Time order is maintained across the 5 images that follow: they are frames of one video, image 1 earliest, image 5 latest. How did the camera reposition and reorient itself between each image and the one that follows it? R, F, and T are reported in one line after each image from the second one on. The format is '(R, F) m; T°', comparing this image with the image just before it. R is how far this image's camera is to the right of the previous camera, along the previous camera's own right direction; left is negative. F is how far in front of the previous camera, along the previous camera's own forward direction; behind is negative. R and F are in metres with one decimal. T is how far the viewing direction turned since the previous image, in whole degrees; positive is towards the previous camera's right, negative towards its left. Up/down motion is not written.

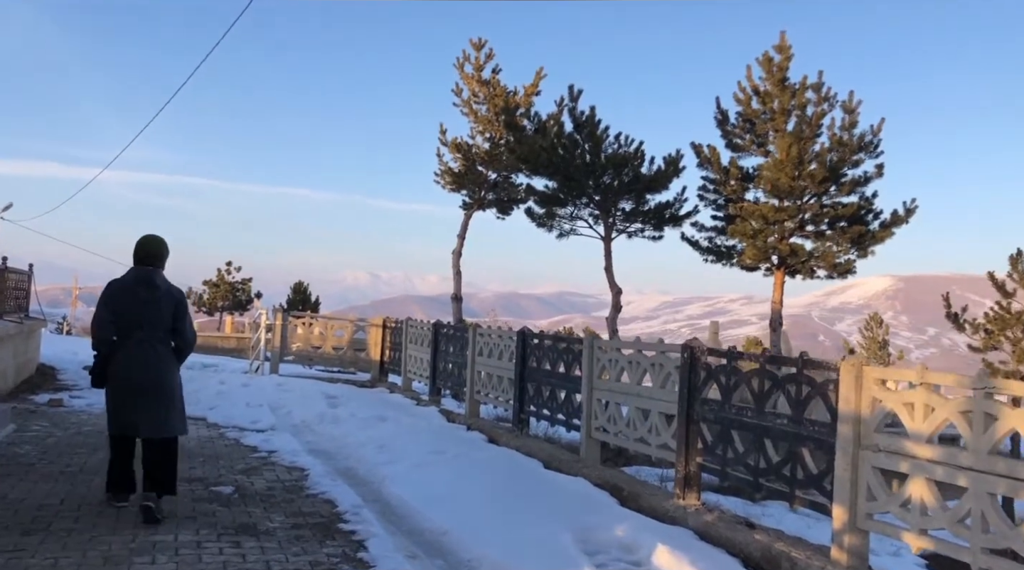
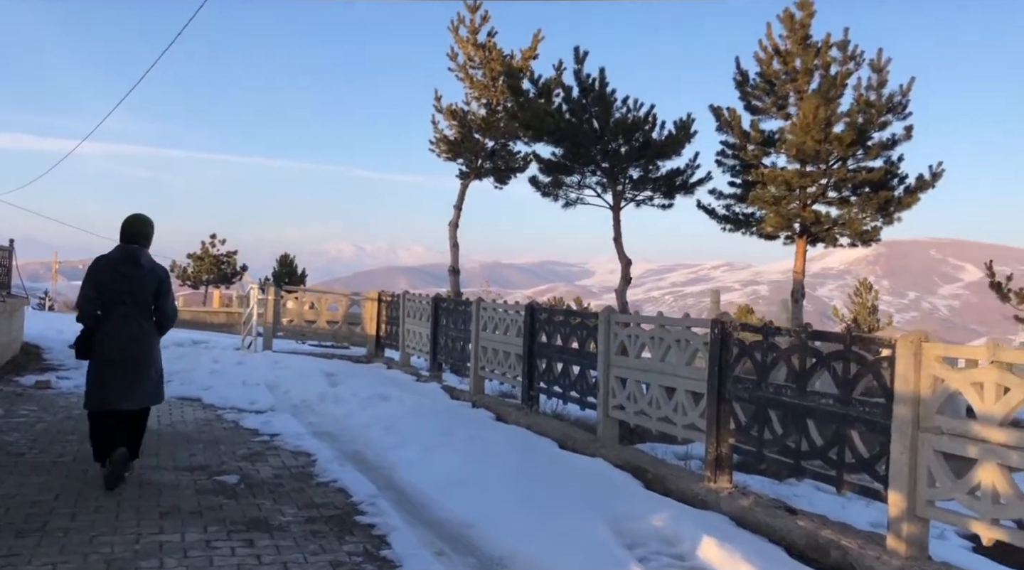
(-0.3, +0.4) m; +1°
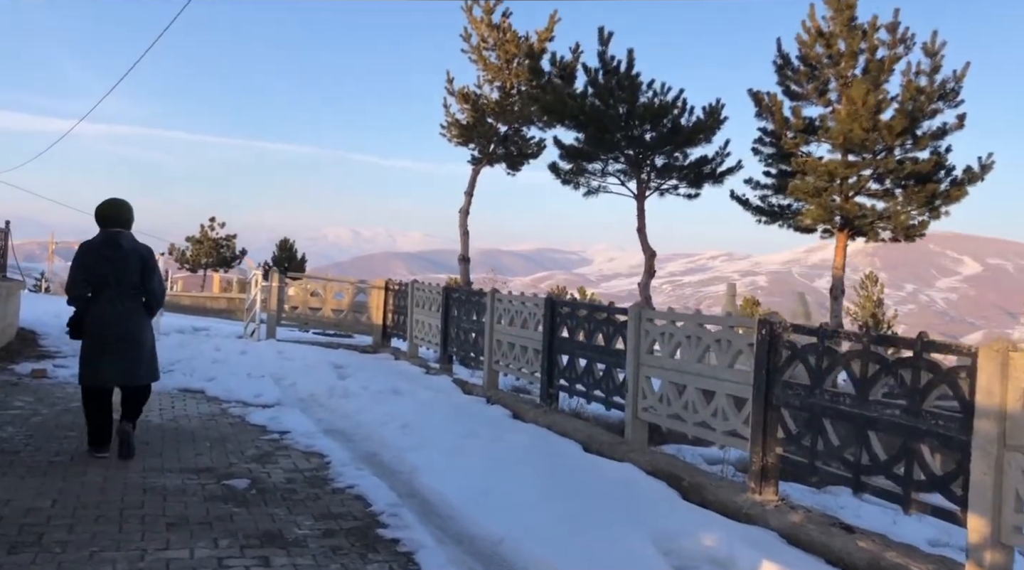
(-0.2, +0.5) m; 0°
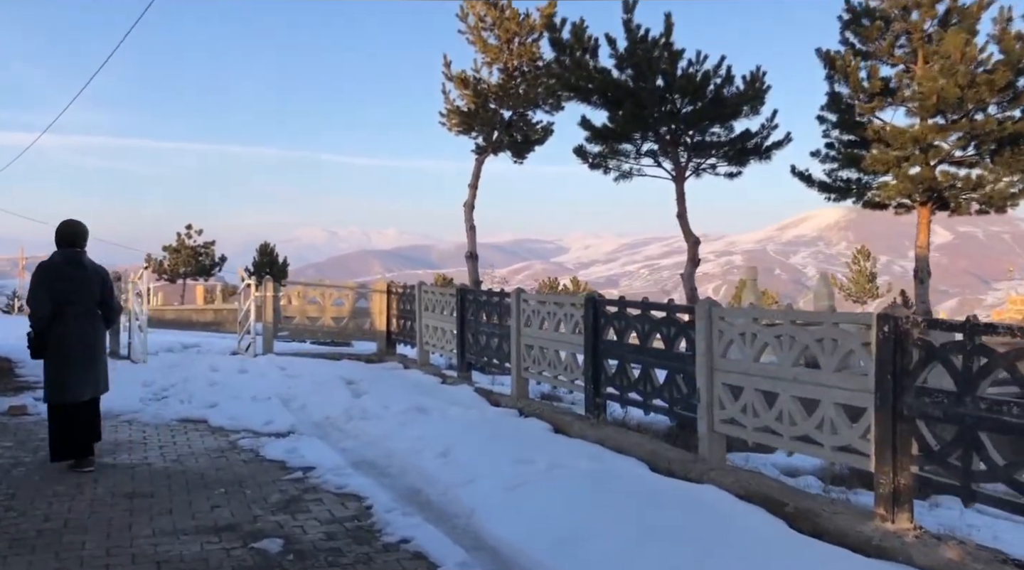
(-0.6, +1.0) m; +1°
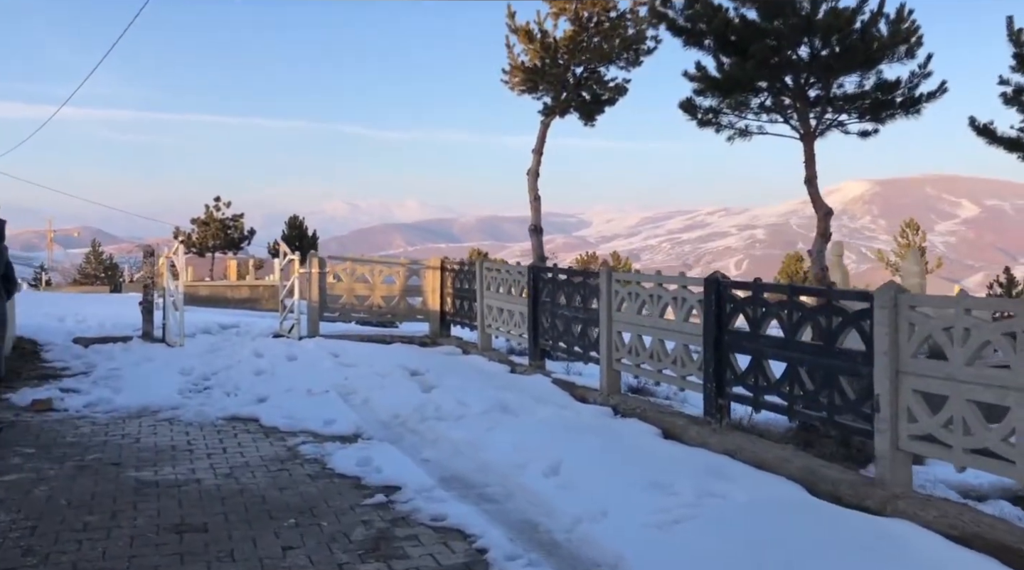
(-0.7, +1.3) m; -2°
